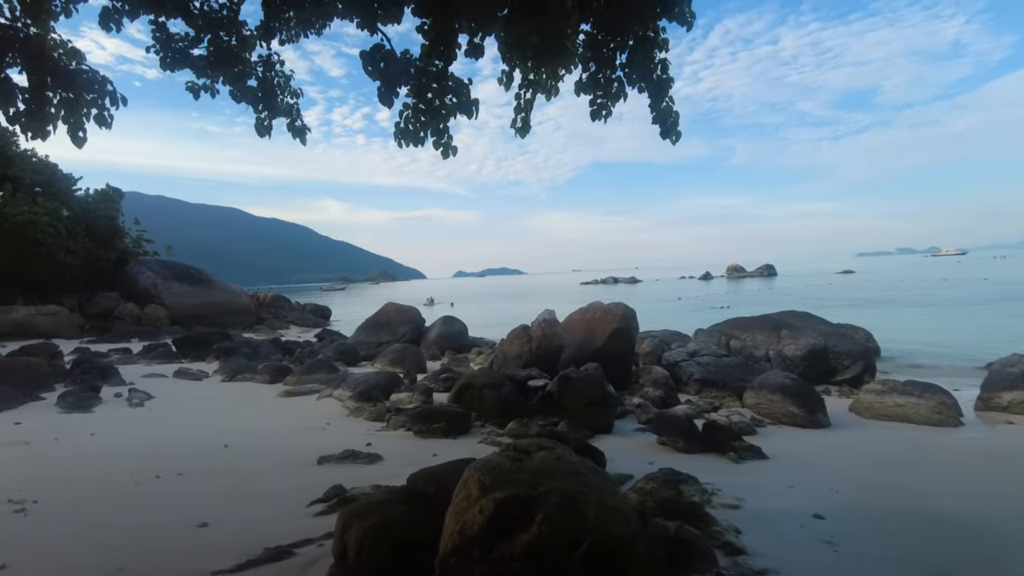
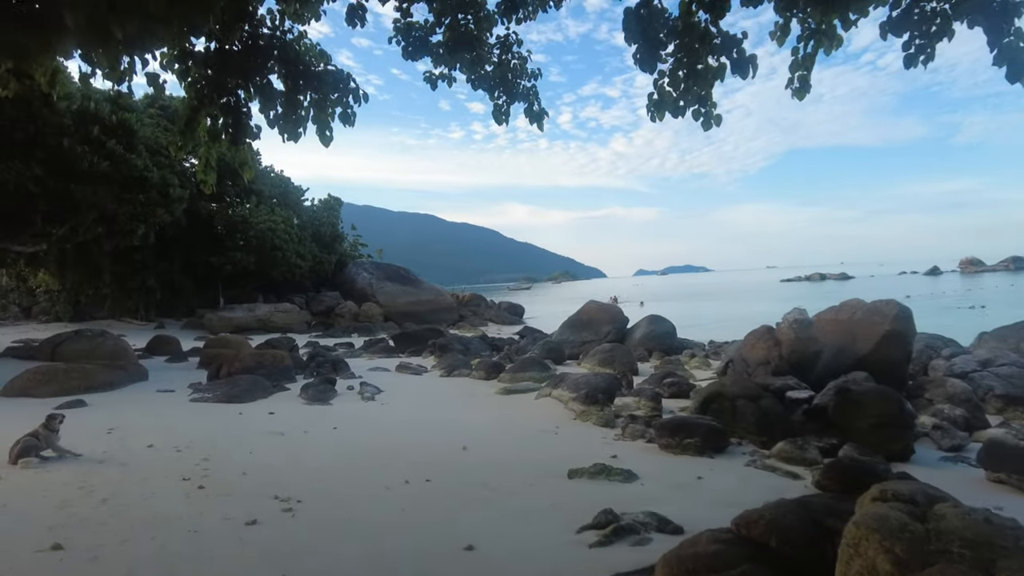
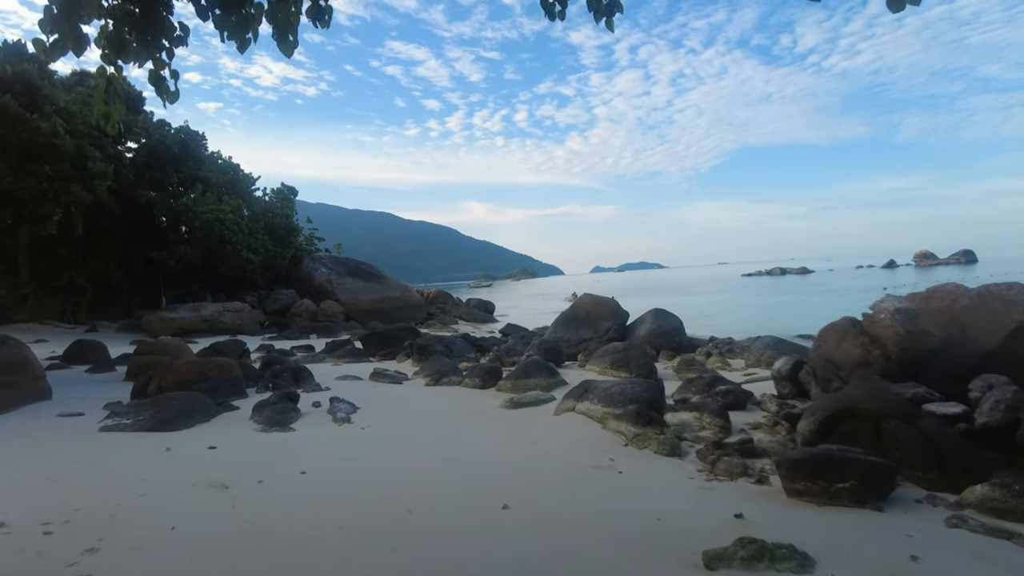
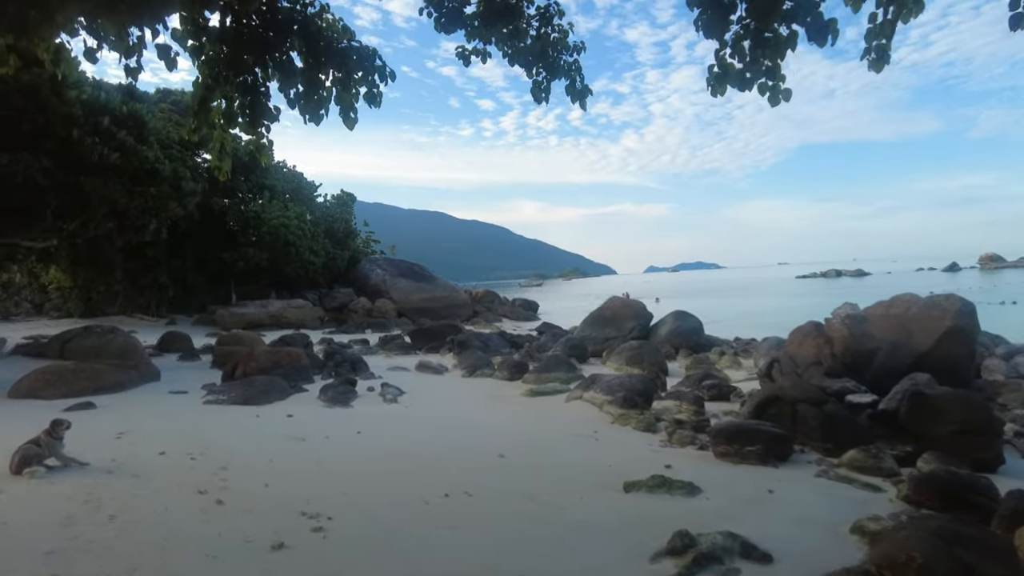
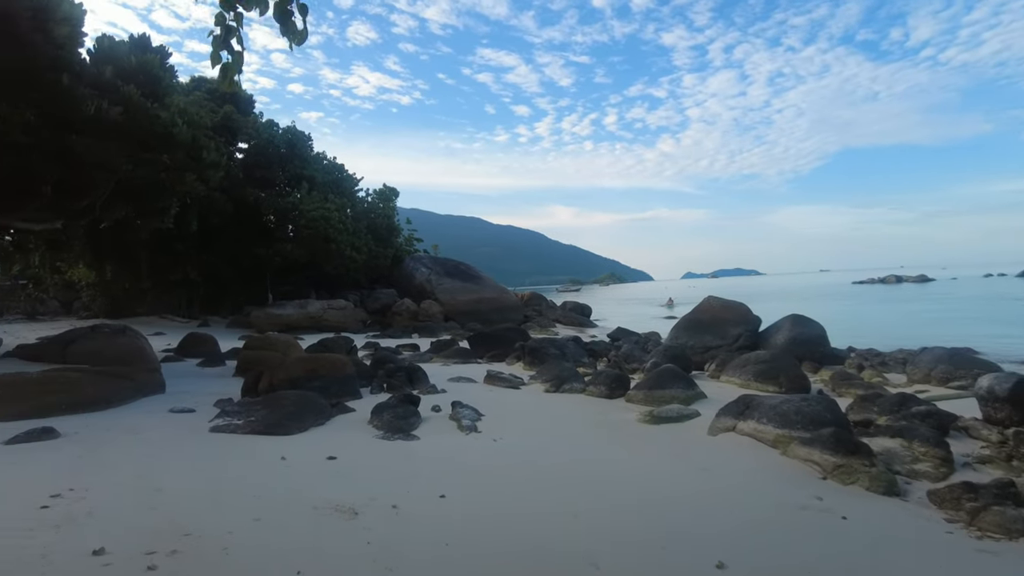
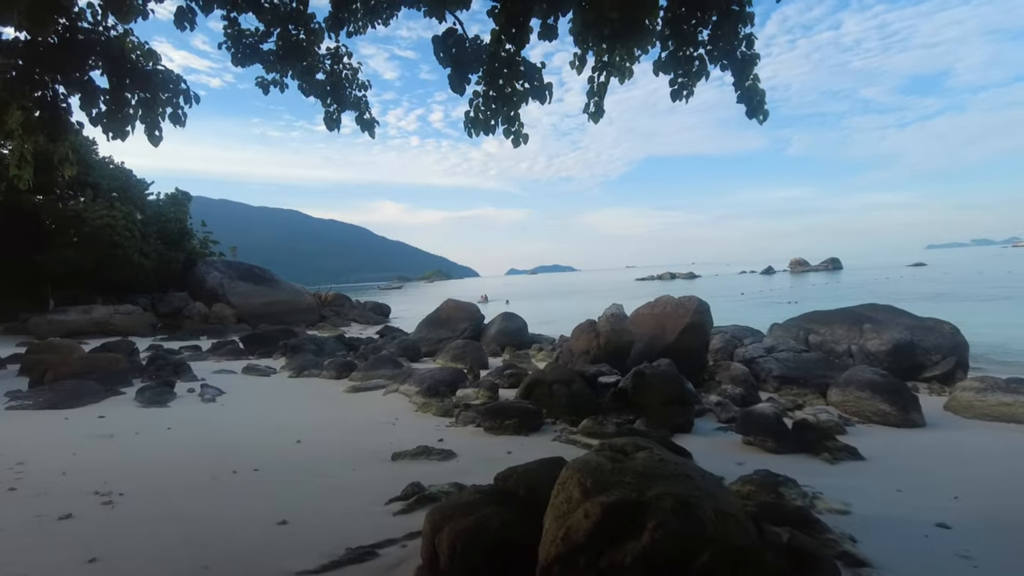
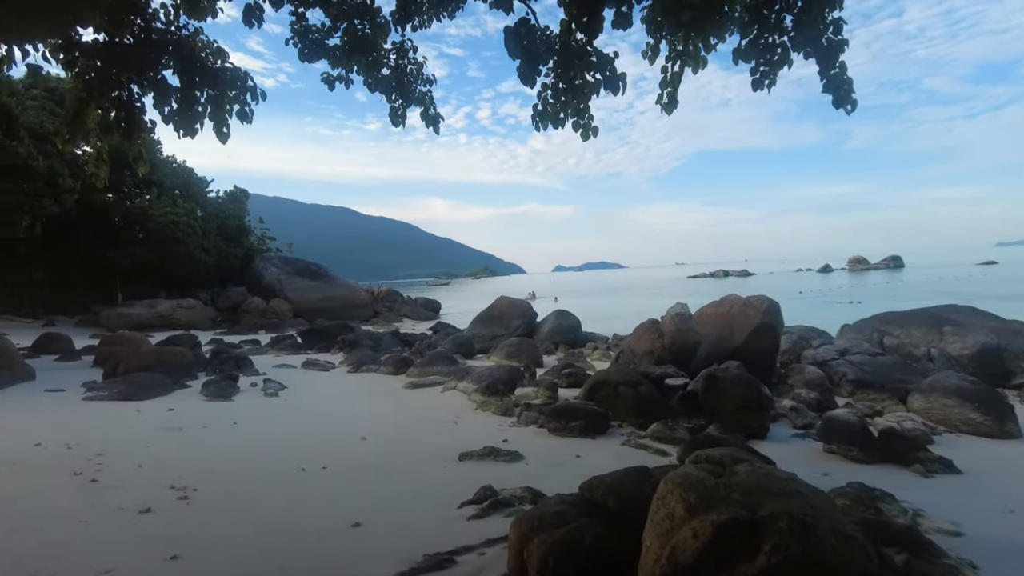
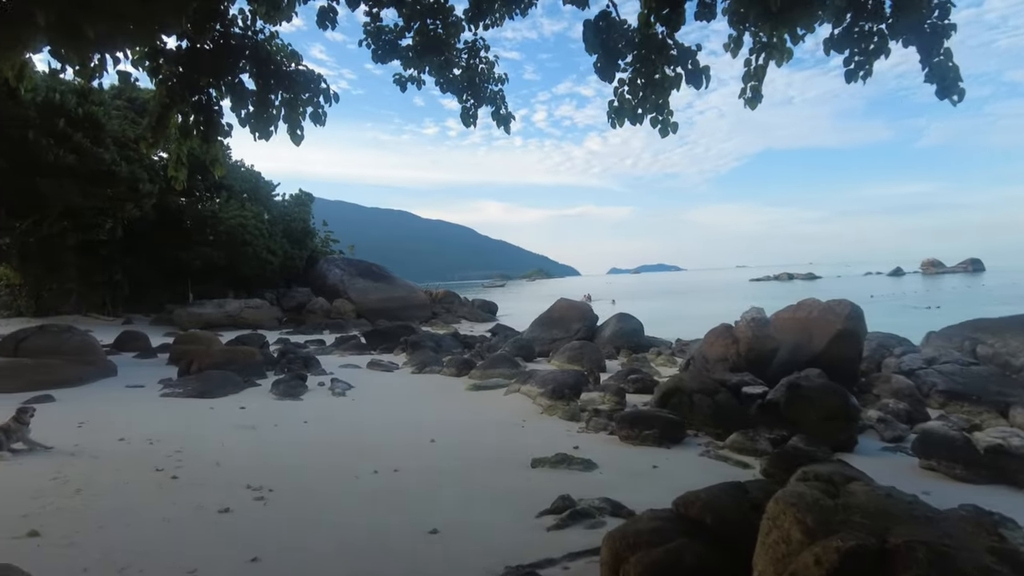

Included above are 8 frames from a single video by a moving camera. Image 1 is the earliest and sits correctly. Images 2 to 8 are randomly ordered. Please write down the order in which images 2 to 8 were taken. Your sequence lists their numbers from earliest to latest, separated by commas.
6, 7, 8, 2, 4, 3, 5
